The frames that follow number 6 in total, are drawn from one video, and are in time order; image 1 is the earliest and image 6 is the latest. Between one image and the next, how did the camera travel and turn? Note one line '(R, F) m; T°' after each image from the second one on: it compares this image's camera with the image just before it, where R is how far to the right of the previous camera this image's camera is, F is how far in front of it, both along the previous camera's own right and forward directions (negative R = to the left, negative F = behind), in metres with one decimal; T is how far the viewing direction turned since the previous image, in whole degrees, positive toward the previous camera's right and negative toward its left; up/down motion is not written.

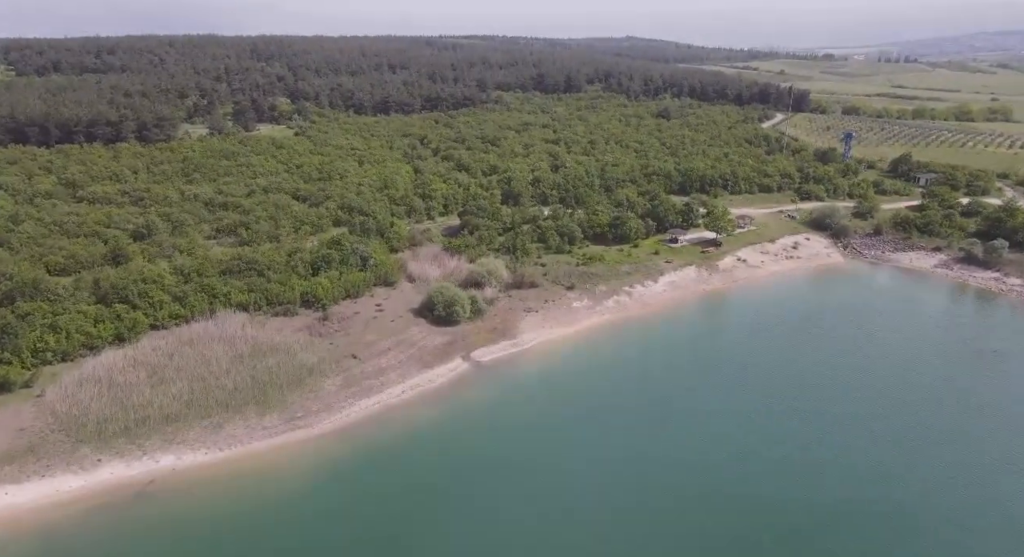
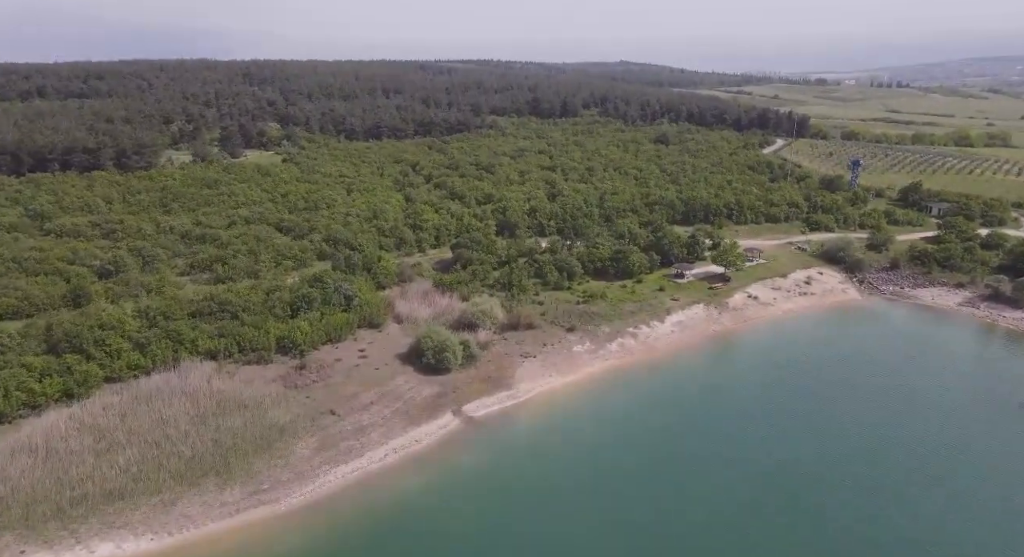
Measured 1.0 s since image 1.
(0.0, +2.8) m; 0°
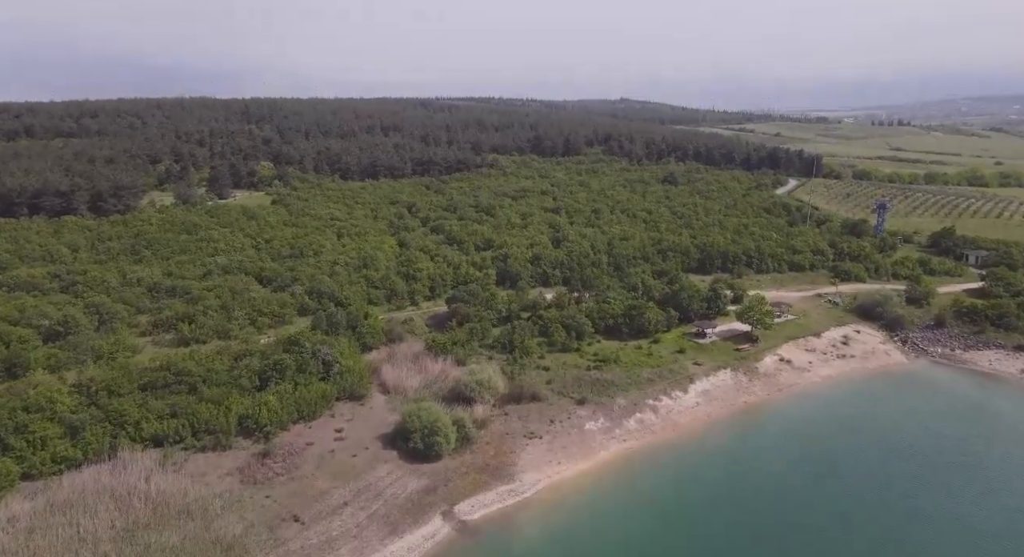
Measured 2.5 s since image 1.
(0.0, +4.4) m; 0°
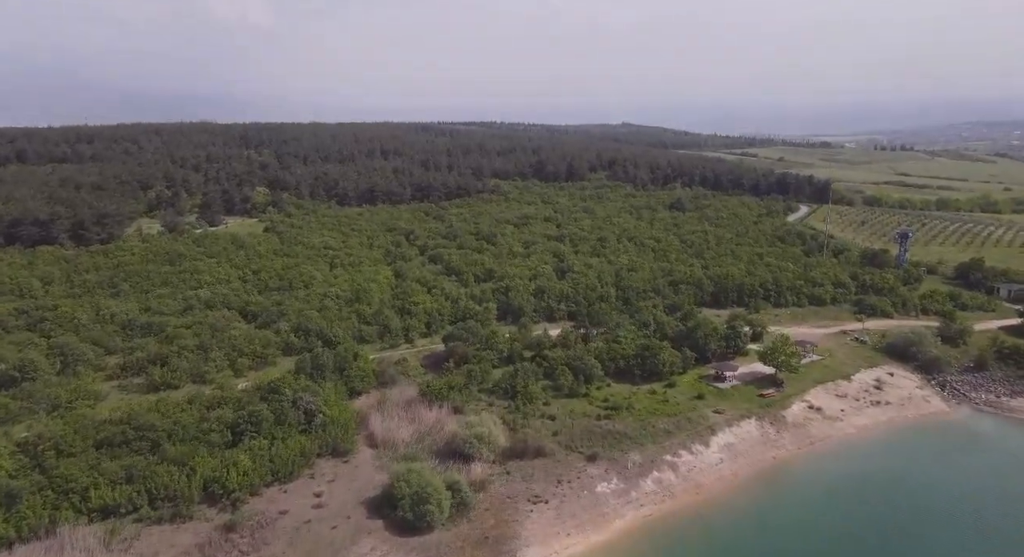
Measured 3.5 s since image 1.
(0.0, +3.0) m; 0°
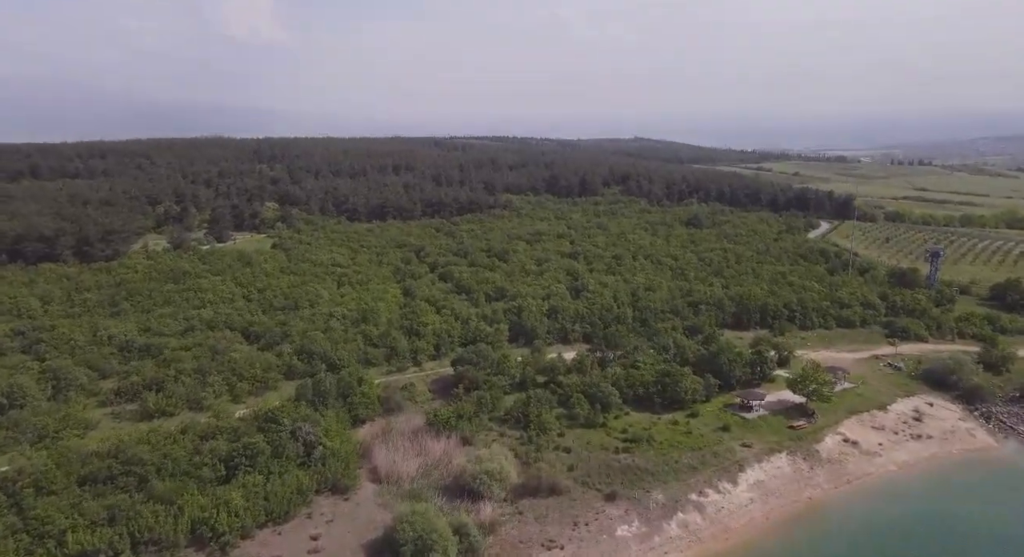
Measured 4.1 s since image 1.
(-0.1, +1.8) m; -1°
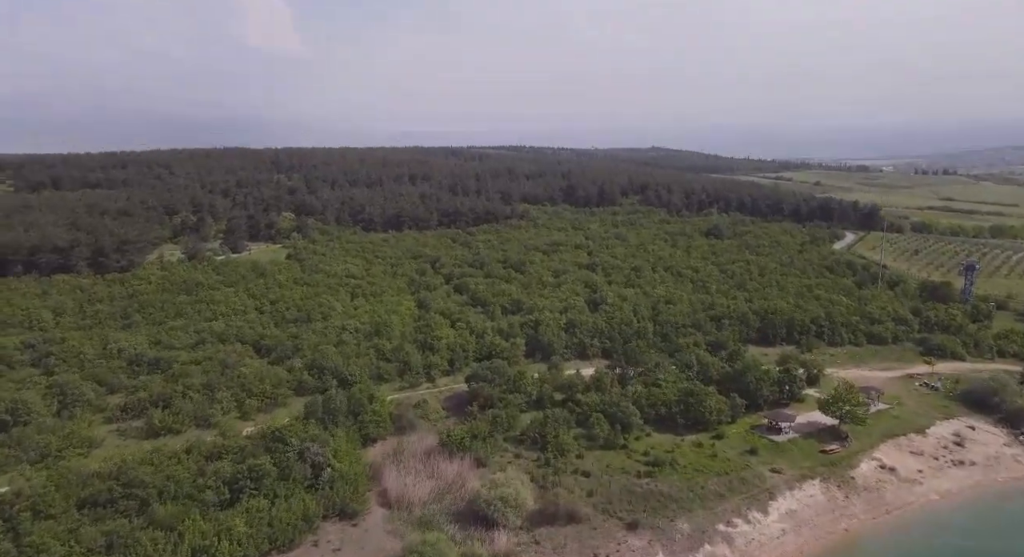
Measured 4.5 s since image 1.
(0.0, +1.2) m; -2°
